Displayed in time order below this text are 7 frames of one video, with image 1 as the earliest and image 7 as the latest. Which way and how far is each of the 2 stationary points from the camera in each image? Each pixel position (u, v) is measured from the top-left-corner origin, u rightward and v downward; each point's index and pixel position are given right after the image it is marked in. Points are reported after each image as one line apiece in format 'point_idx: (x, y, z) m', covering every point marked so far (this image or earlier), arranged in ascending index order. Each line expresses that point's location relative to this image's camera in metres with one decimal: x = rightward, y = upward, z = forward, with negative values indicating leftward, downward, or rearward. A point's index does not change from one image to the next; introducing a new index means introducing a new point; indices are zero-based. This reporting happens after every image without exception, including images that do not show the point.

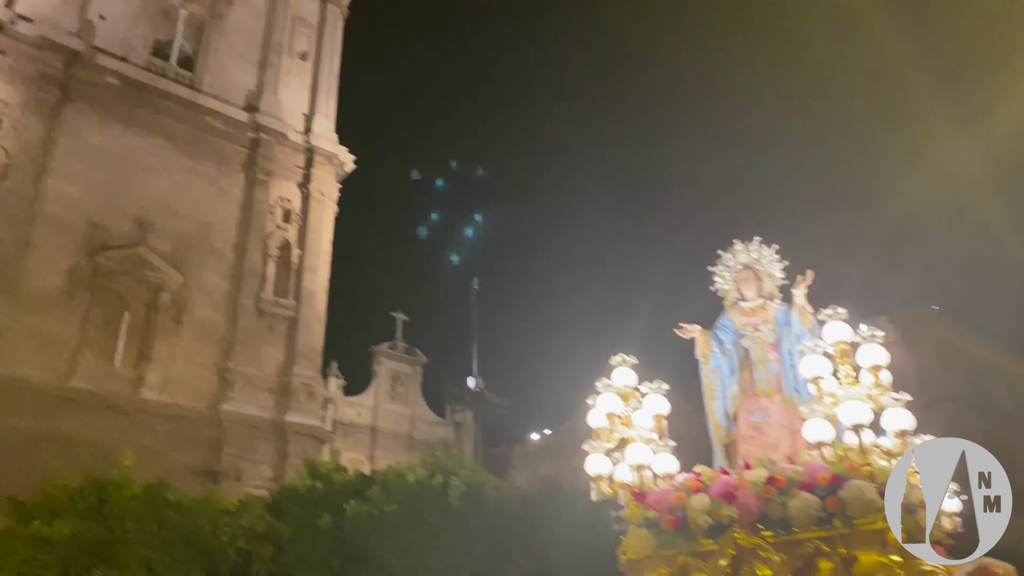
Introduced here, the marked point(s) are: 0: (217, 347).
0: (-5.9, -1.1, +15.3) m
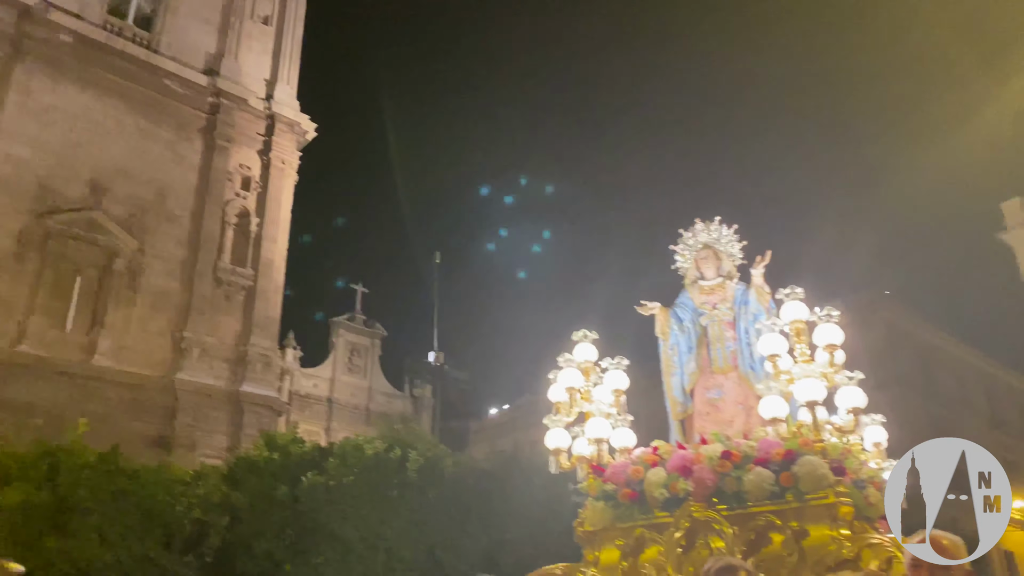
0: (-6.6, -0.5, +15.1) m
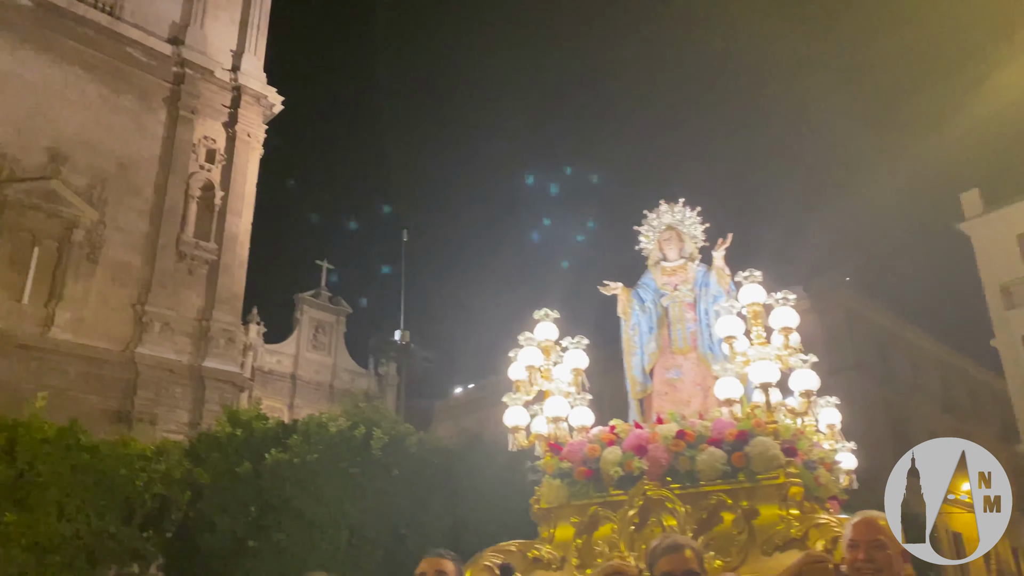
0: (-7.2, 0.0, +15.0) m
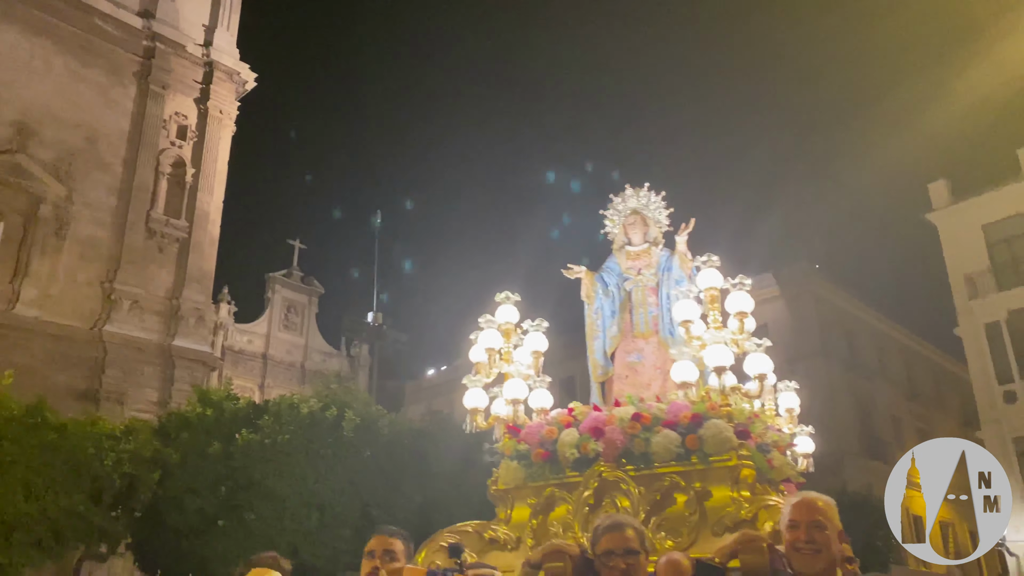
0: (-7.7, +0.4, +14.9) m
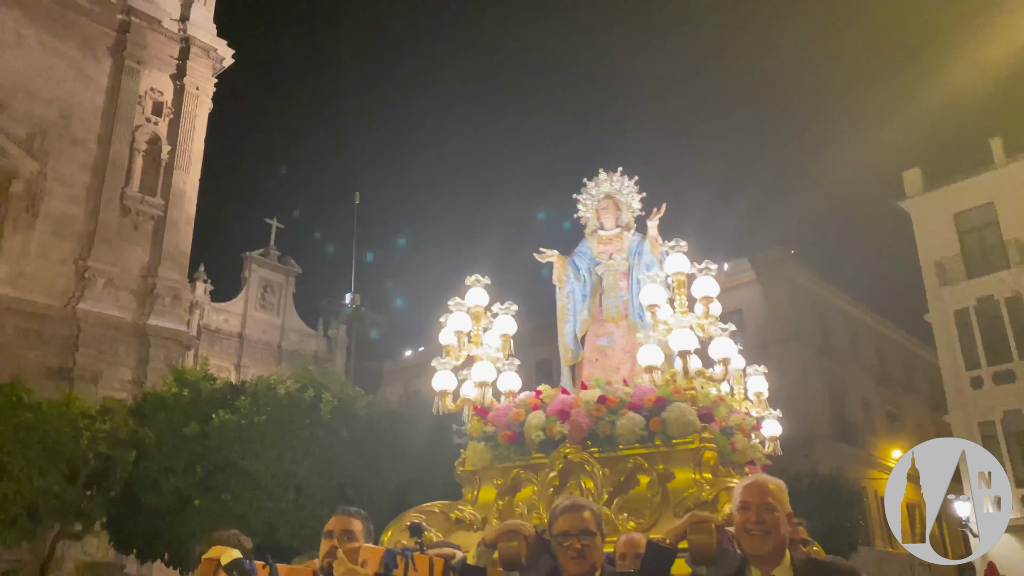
0: (-8.2, +0.7, +14.9) m
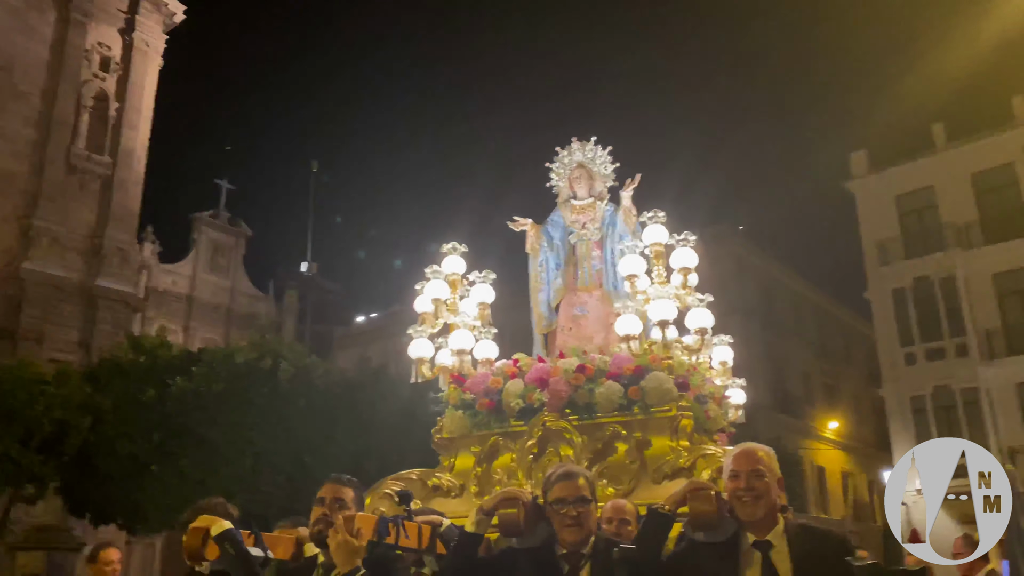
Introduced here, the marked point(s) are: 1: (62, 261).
0: (-8.6, +1.2, +15.1) m
1: (-7.9, +0.2, +15.2) m
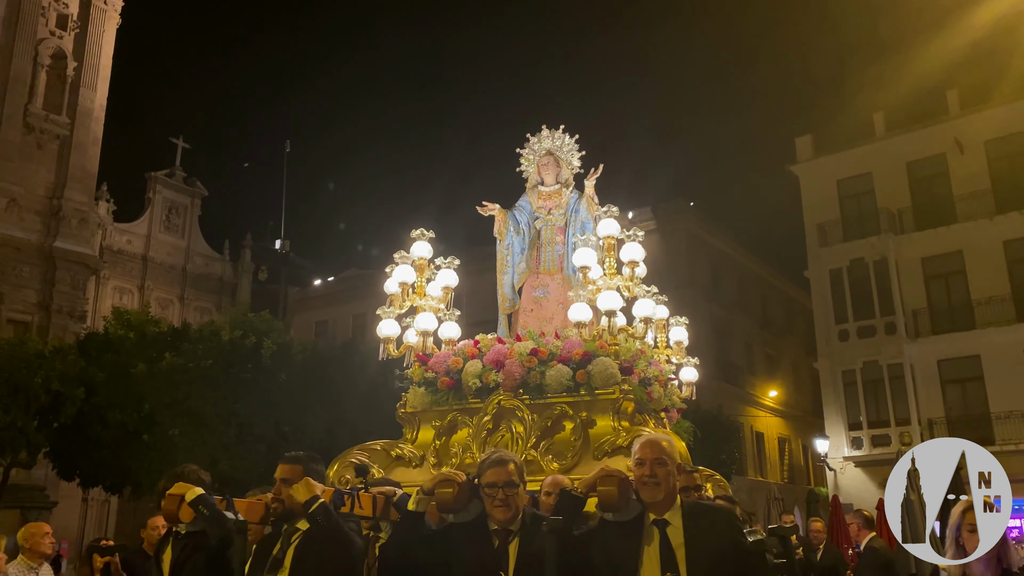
0: (-9.3, +1.3, +17.1) m
1: (-8.7, +0.2, +17.3) m
